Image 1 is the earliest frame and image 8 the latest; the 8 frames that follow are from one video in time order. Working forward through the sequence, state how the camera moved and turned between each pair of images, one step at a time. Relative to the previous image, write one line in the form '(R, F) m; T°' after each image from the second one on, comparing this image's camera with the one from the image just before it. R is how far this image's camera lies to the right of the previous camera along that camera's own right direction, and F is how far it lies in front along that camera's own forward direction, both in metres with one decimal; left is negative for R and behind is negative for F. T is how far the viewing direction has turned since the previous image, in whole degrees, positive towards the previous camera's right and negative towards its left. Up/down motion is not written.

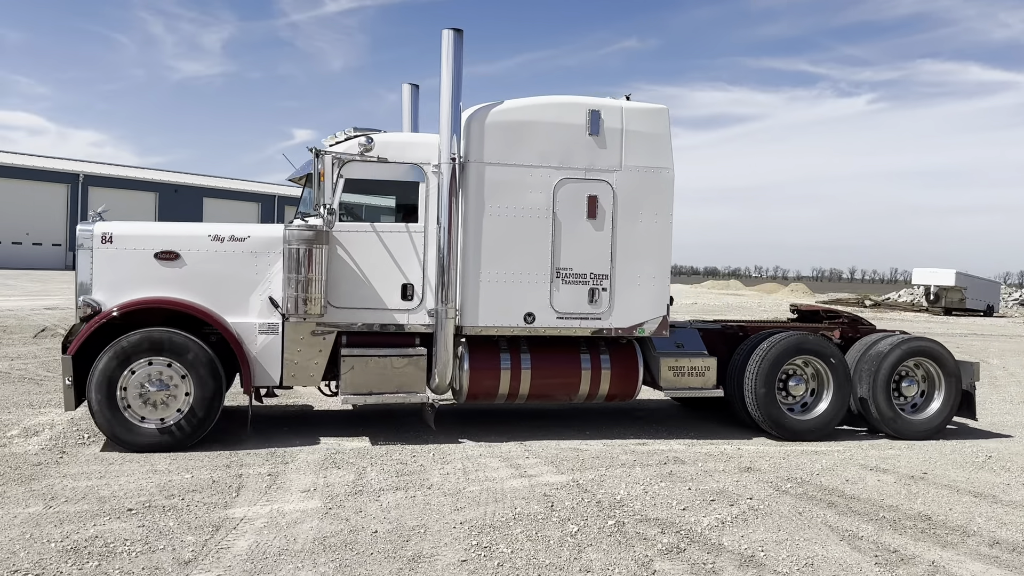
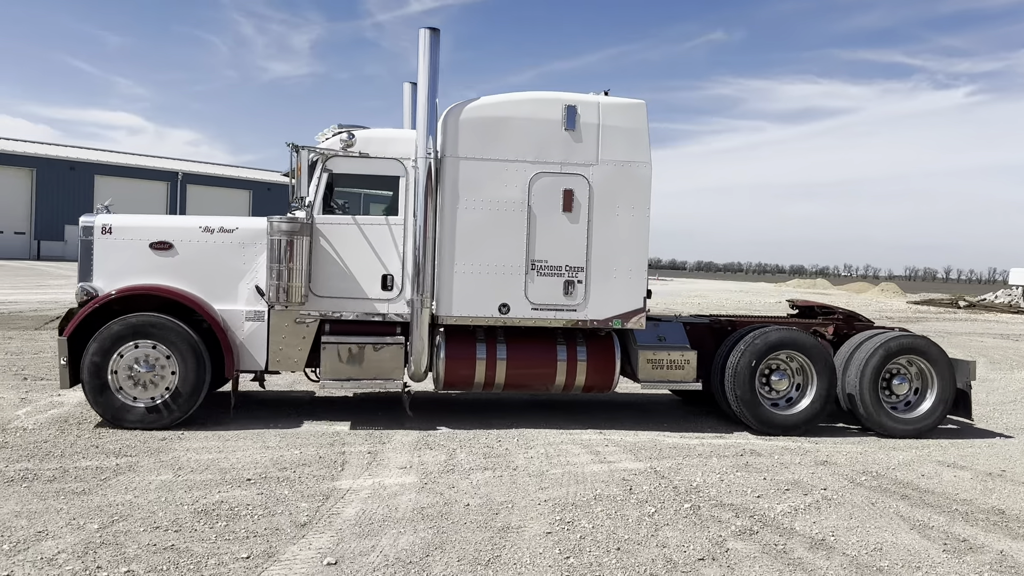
(+0.8, -0.1) m; -5°
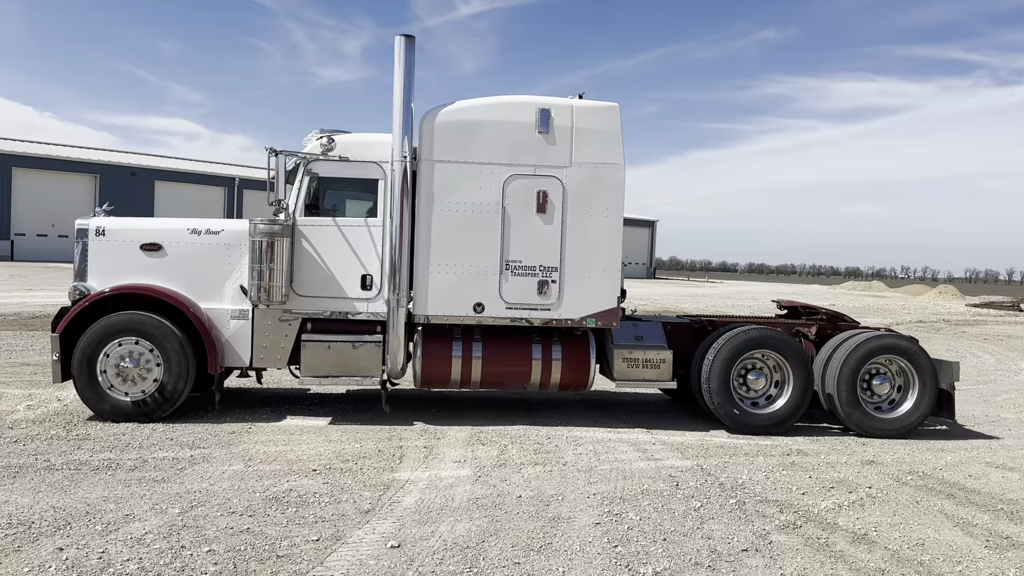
(+0.6, -0.1) m; -3°
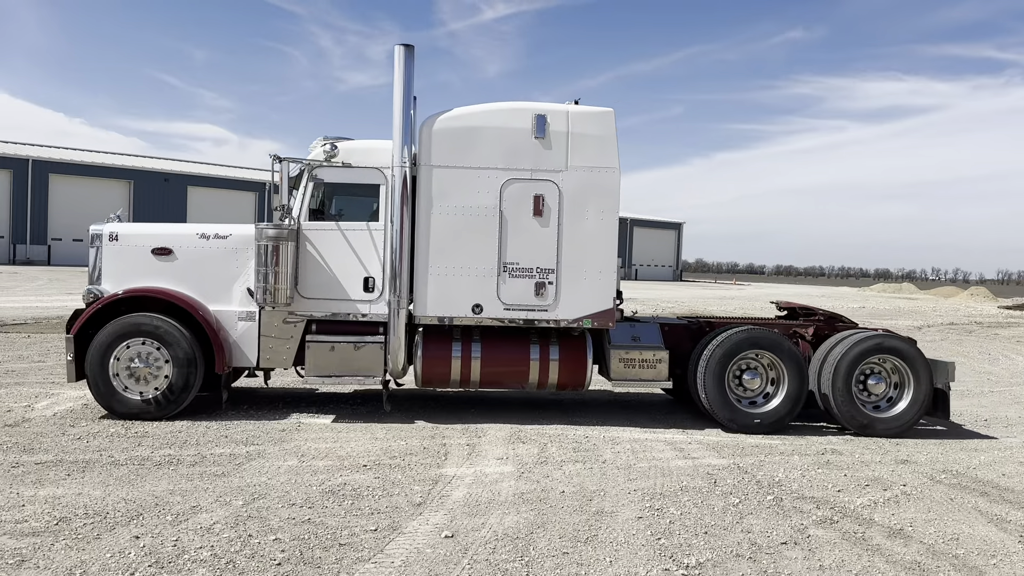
(+0.2, -0.2) m; -2°
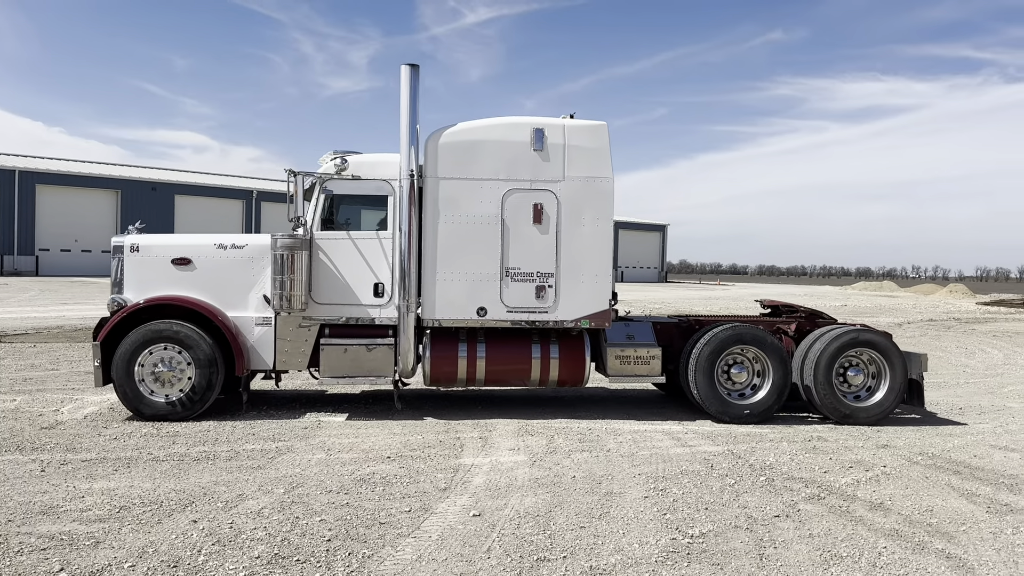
(-0.1, -0.4) m; +1°
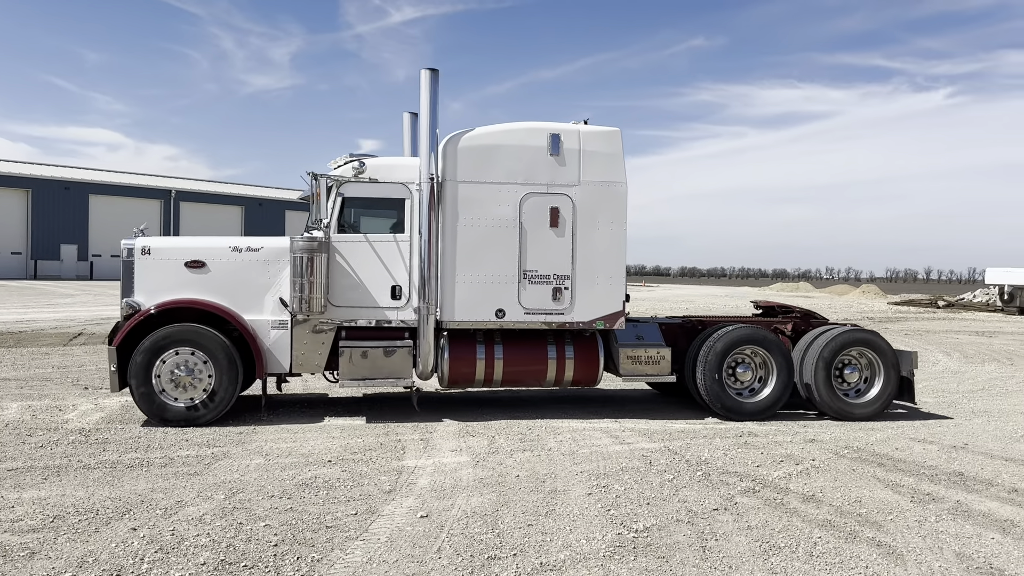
(-0.8, -0.1) m; +5°
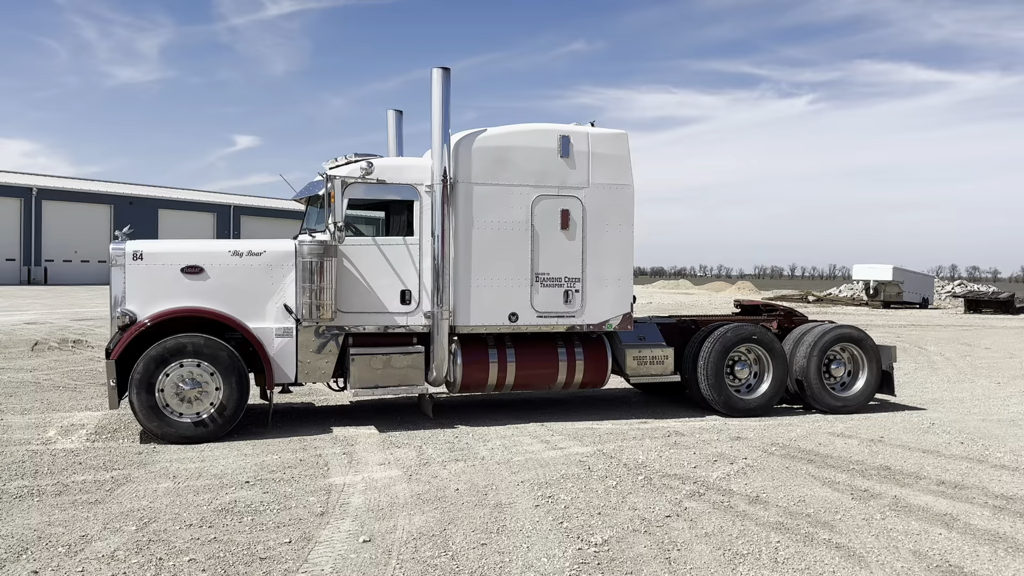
(-1.0, +0.2) m; +8°
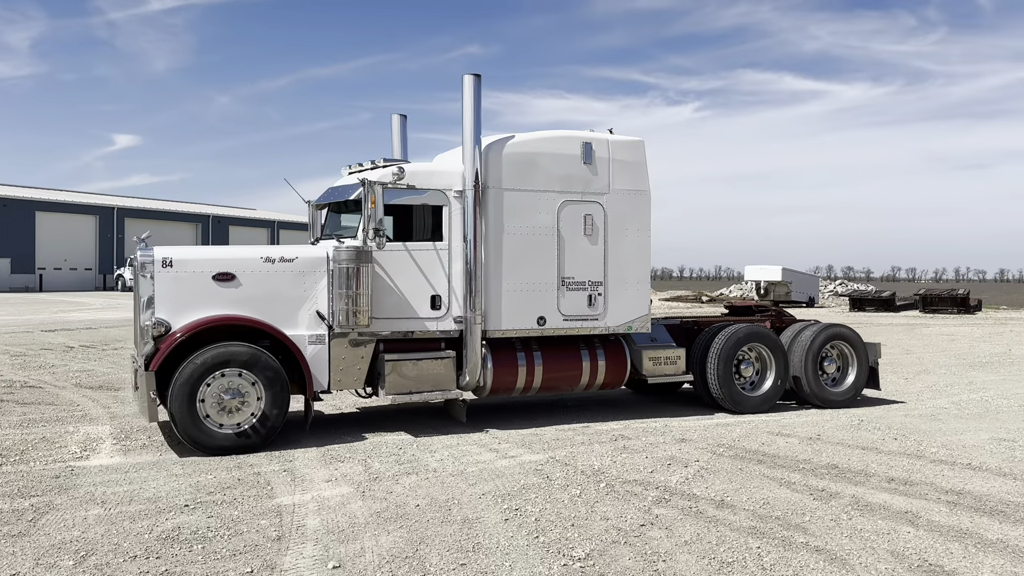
(-1.1, 0.0) m; +7°
